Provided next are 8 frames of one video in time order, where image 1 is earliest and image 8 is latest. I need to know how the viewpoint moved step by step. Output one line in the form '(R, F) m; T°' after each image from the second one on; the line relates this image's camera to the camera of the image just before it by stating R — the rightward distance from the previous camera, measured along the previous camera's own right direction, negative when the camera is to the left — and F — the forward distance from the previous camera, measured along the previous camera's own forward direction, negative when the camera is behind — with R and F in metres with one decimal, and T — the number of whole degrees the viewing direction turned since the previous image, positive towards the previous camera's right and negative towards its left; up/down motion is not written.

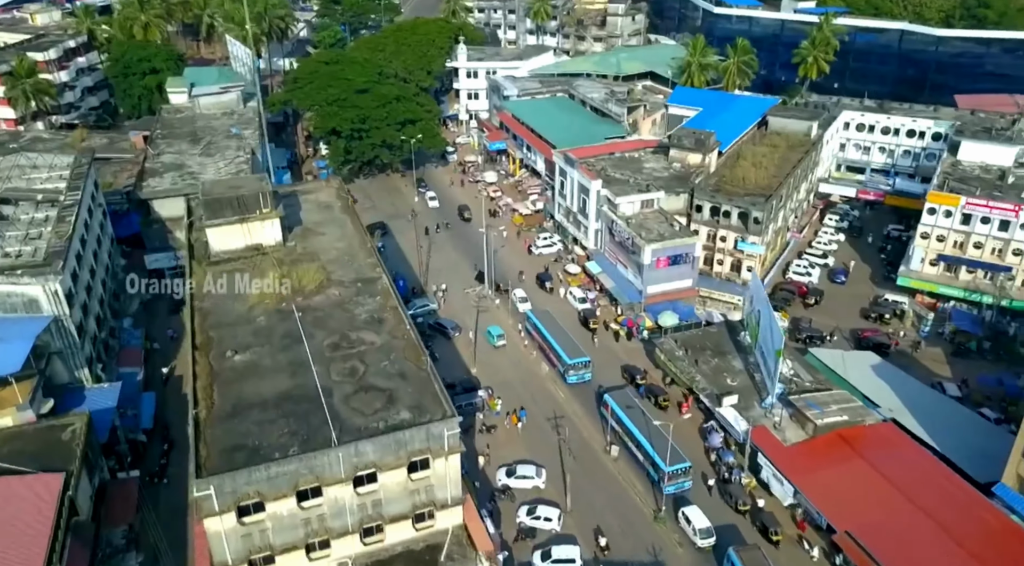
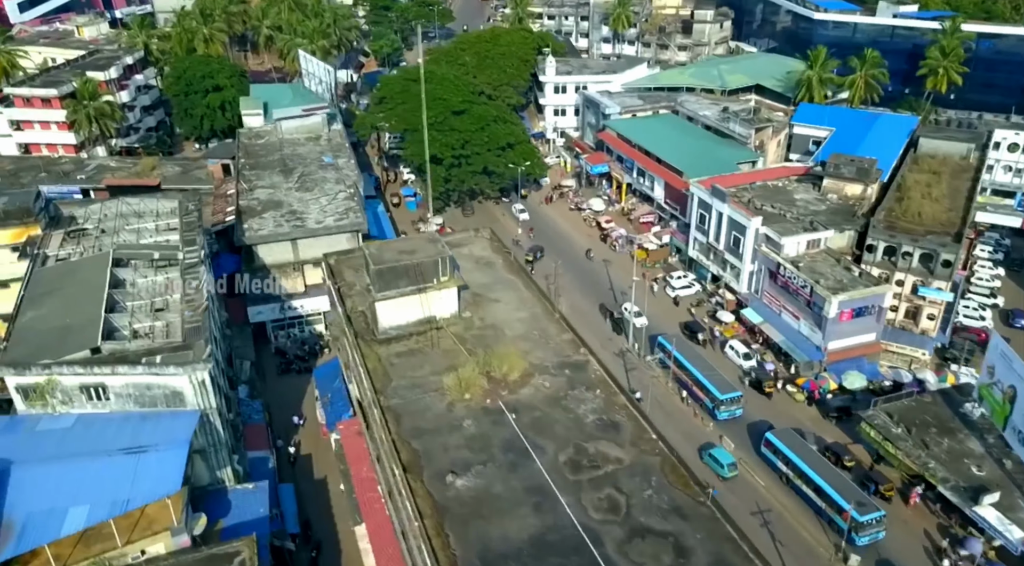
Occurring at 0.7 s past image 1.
(-8.9, +6.2) m; 0°
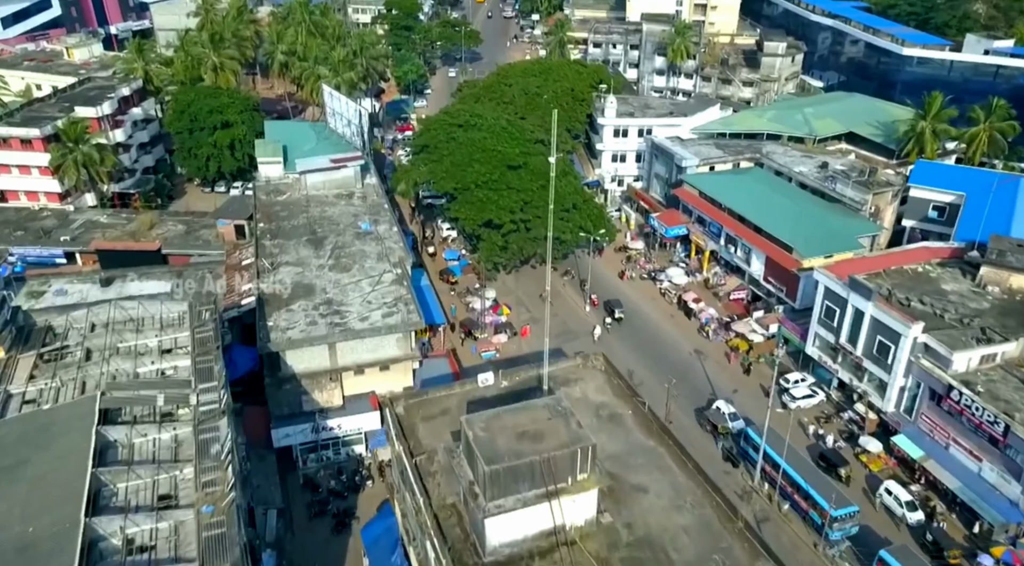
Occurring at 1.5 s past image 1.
(-5.1, +10.5) m; 0°
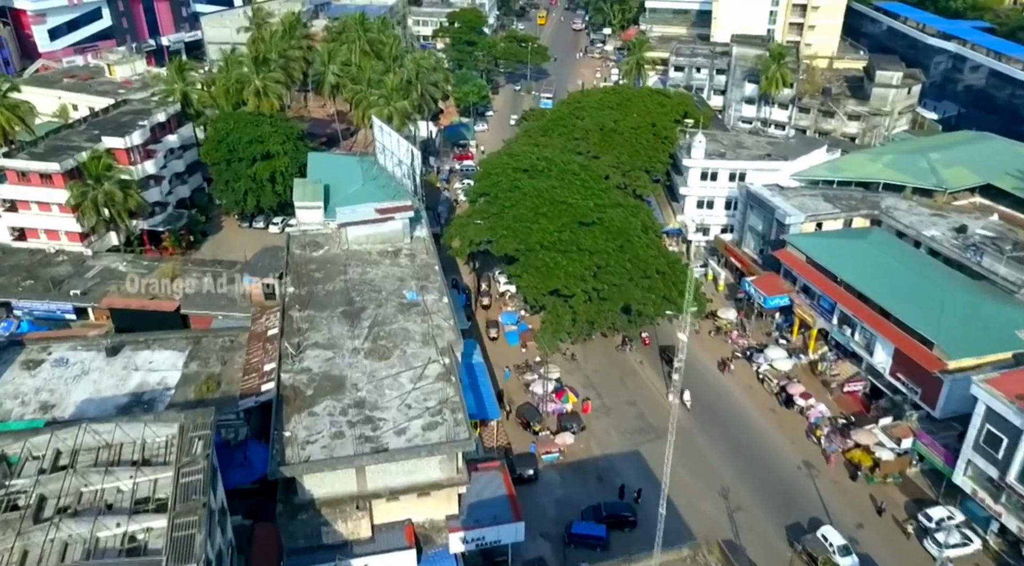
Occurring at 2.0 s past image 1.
(-0.9, +8.4) m; -4°
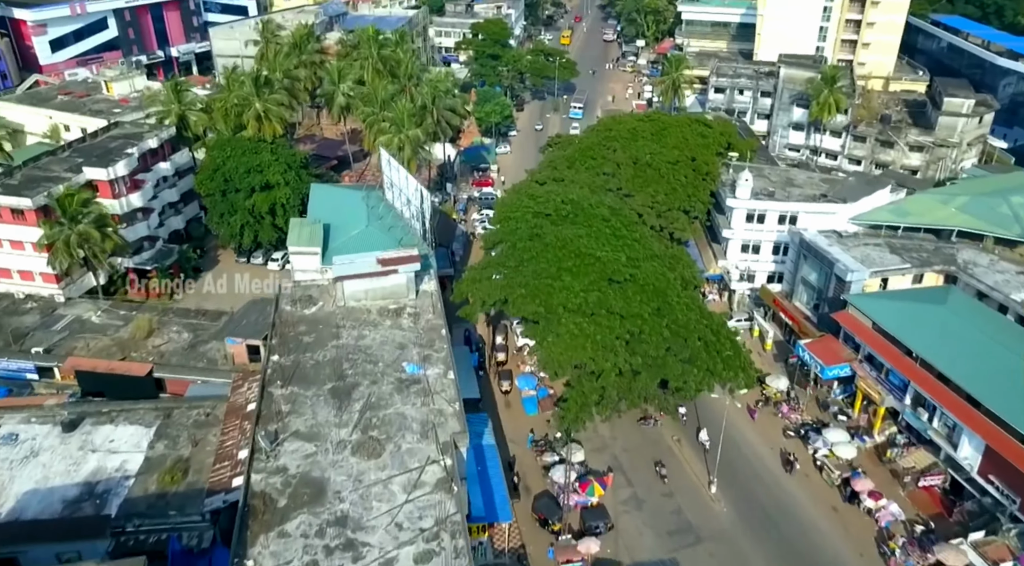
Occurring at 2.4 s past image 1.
(+0.3, +6.4) m; -2°
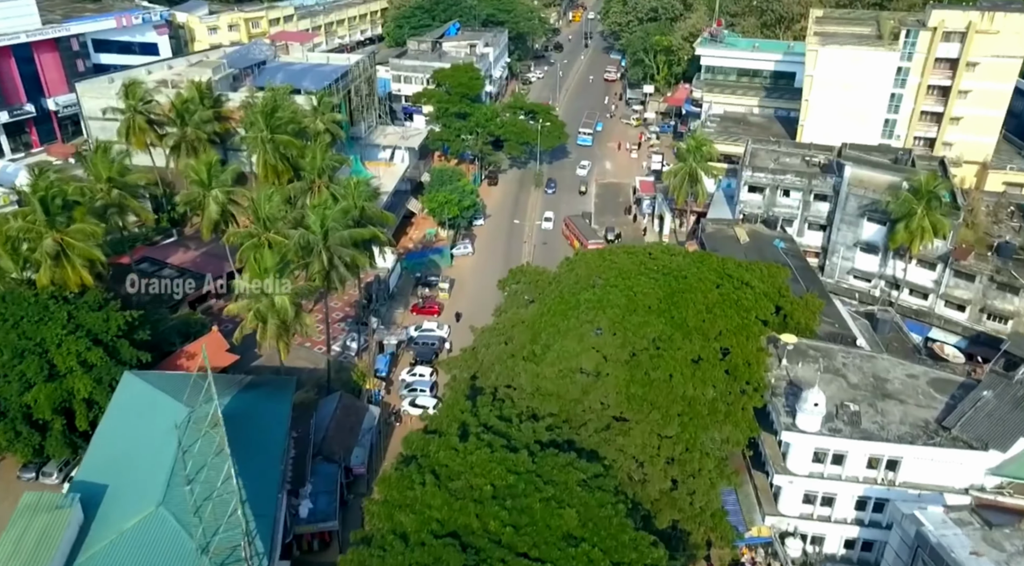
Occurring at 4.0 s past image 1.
(+3.7, +21.9) m; -1°
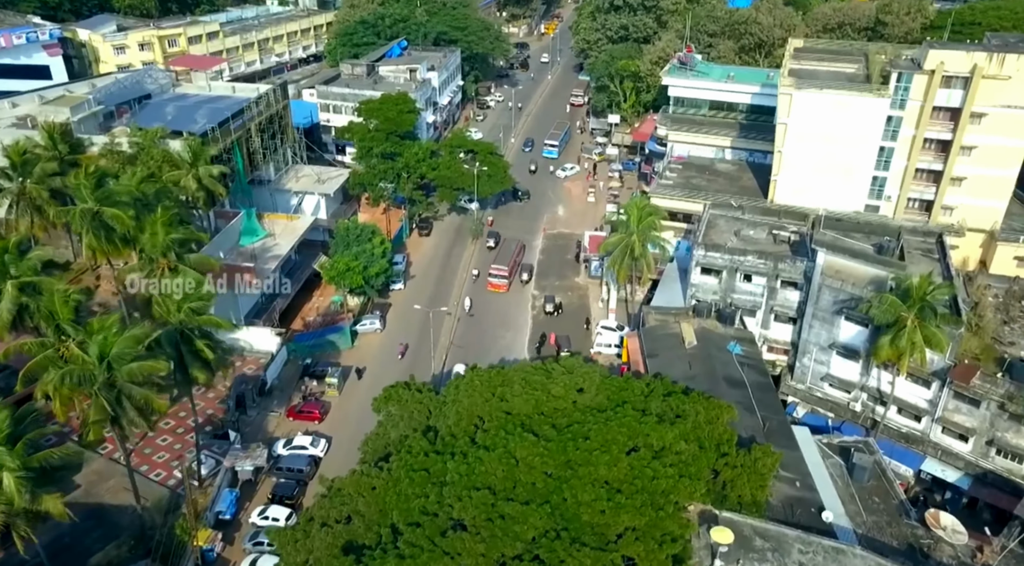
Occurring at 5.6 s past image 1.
(+5.6, +10.5) m; 0°
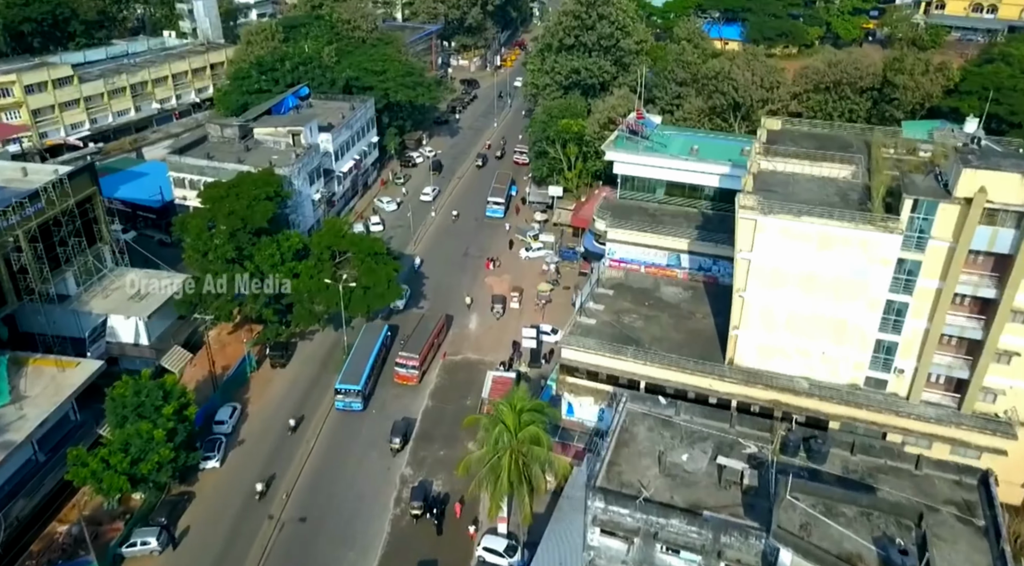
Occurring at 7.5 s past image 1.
(+7.5, +17.2) m; 0°
